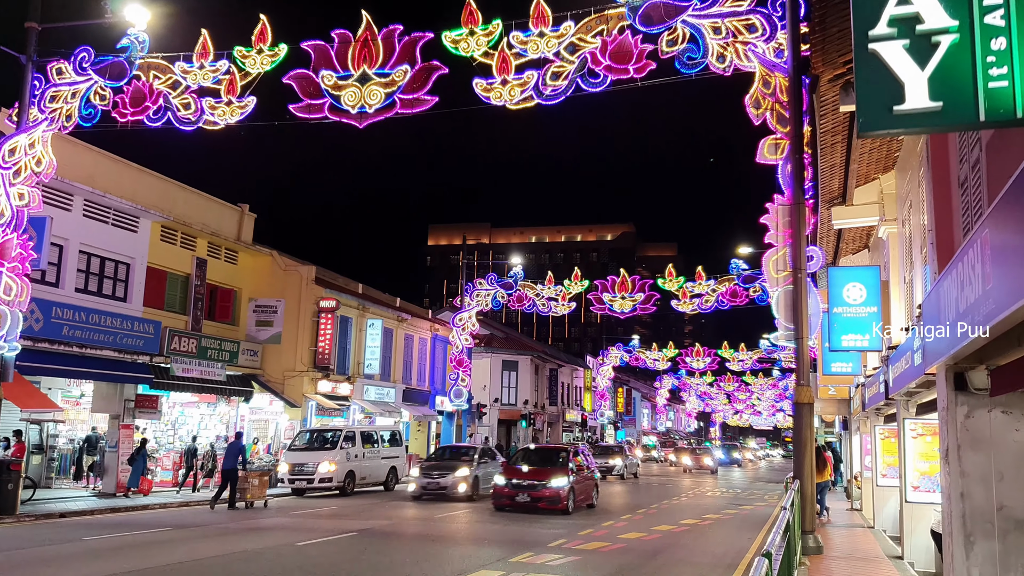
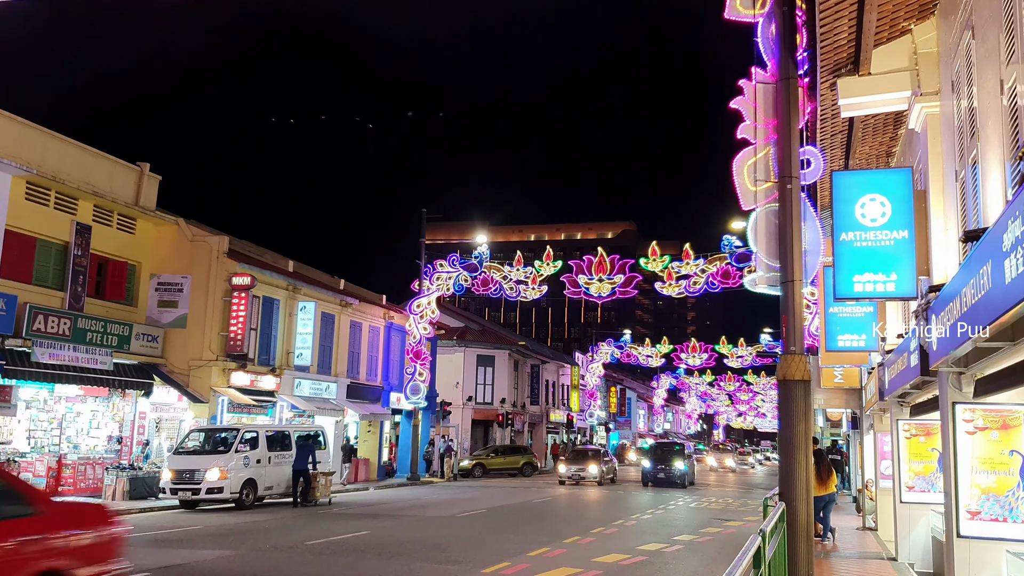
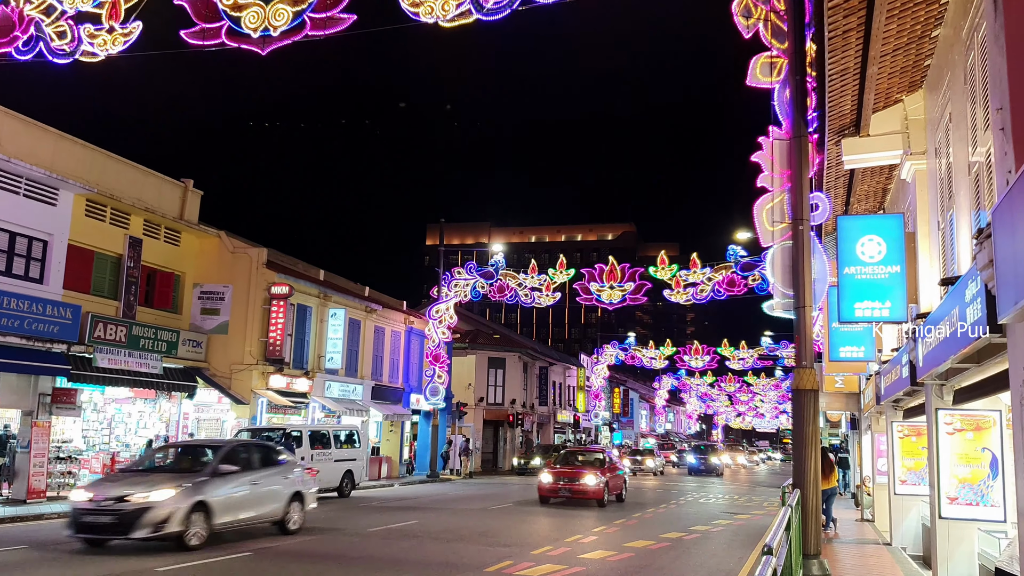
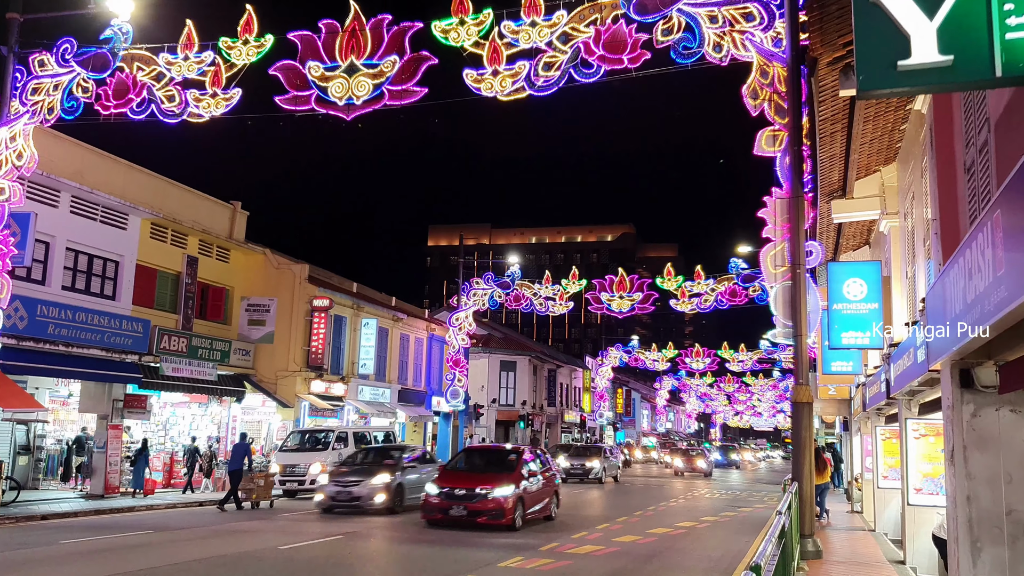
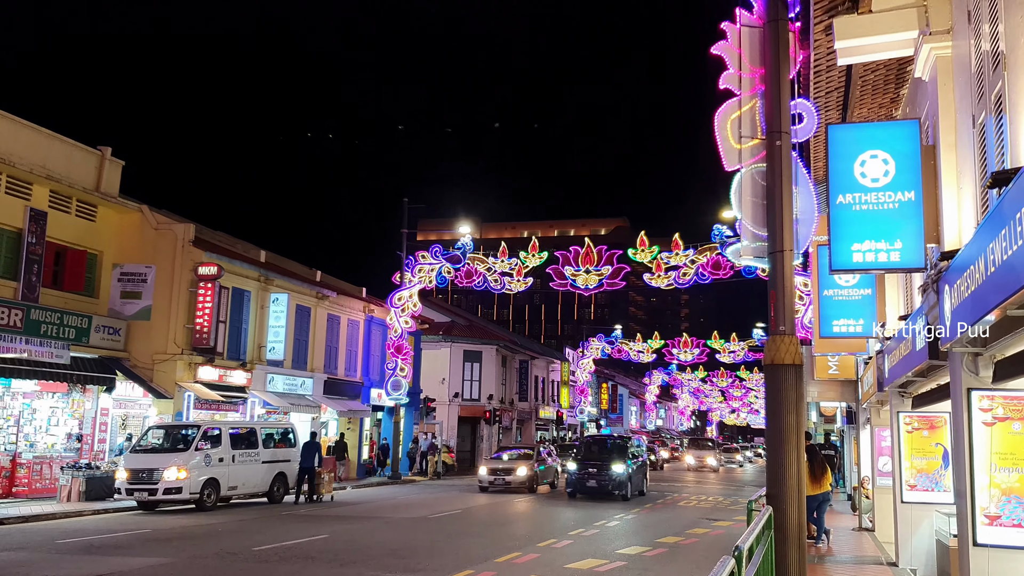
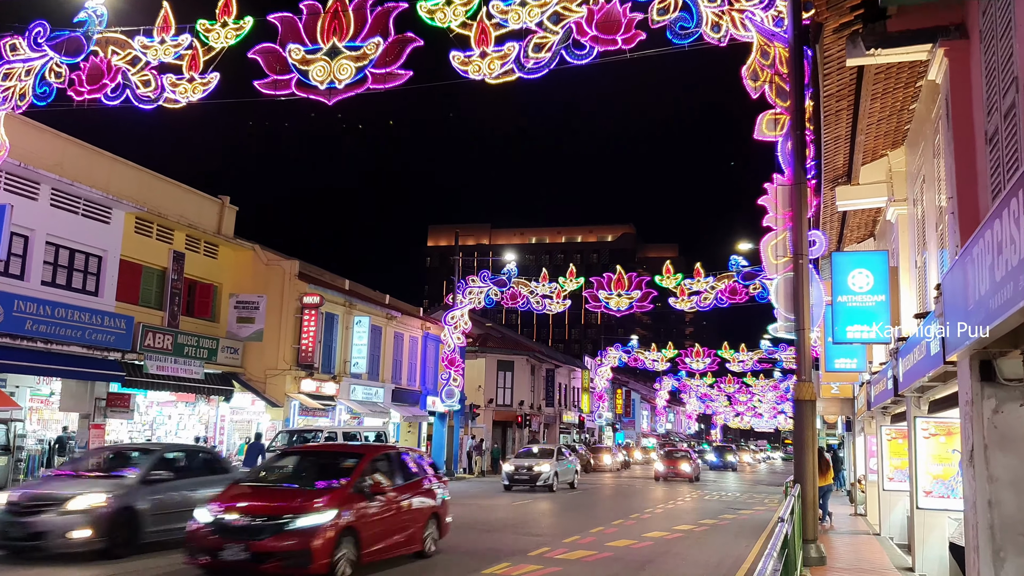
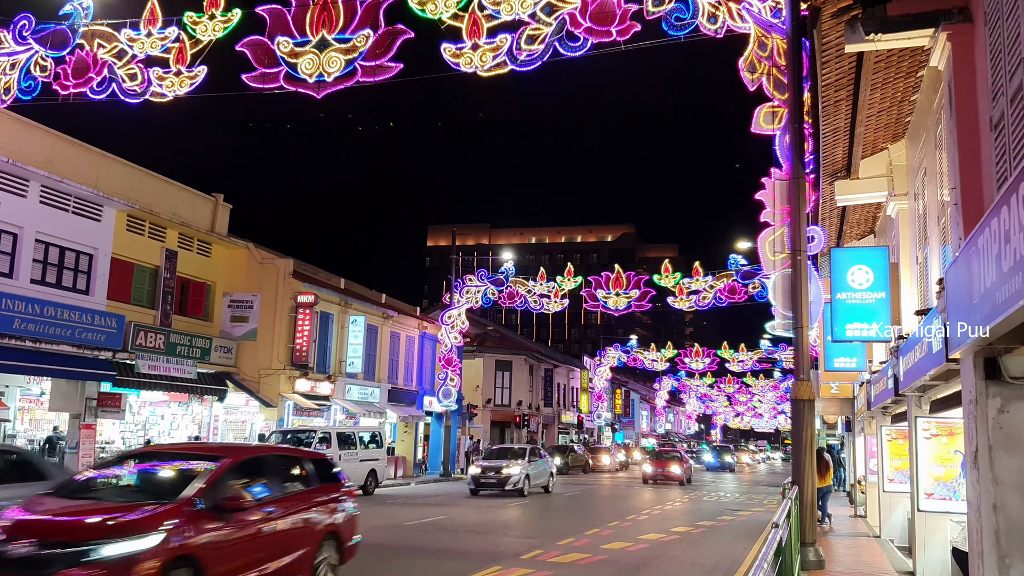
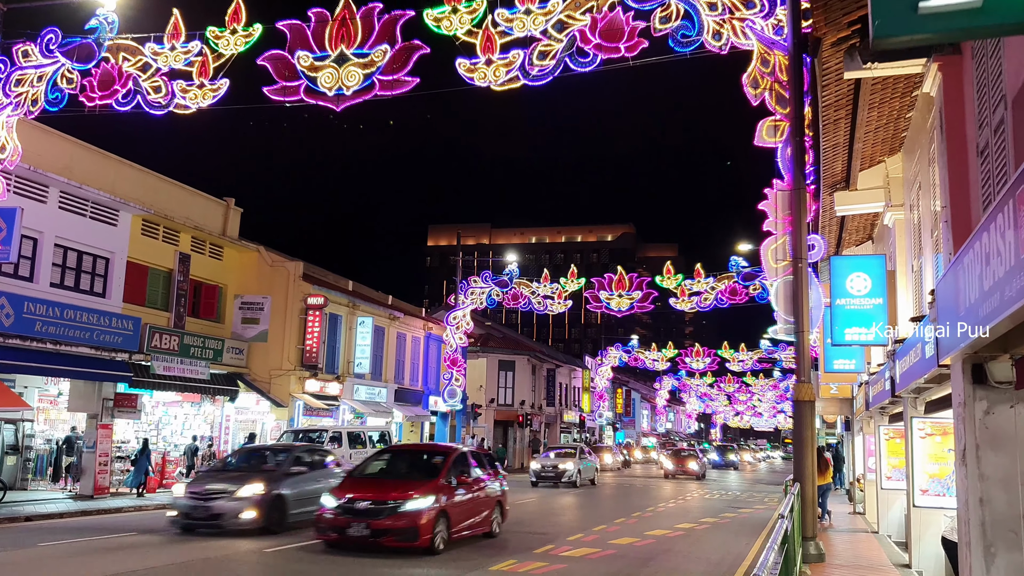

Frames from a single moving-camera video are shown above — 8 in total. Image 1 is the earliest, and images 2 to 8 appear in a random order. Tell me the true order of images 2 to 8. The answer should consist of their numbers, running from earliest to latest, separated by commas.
4, 8, 6, 7, 3, 2, 5
